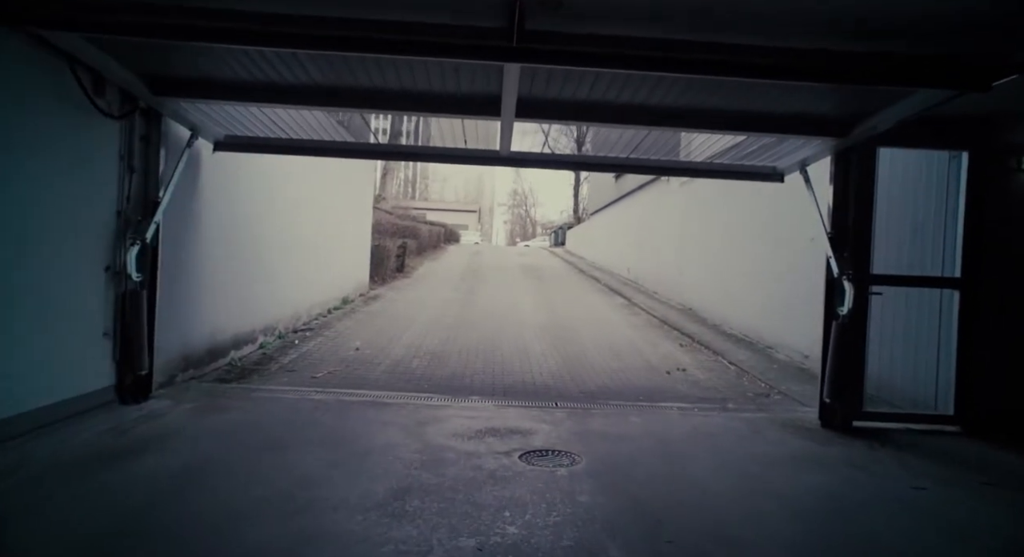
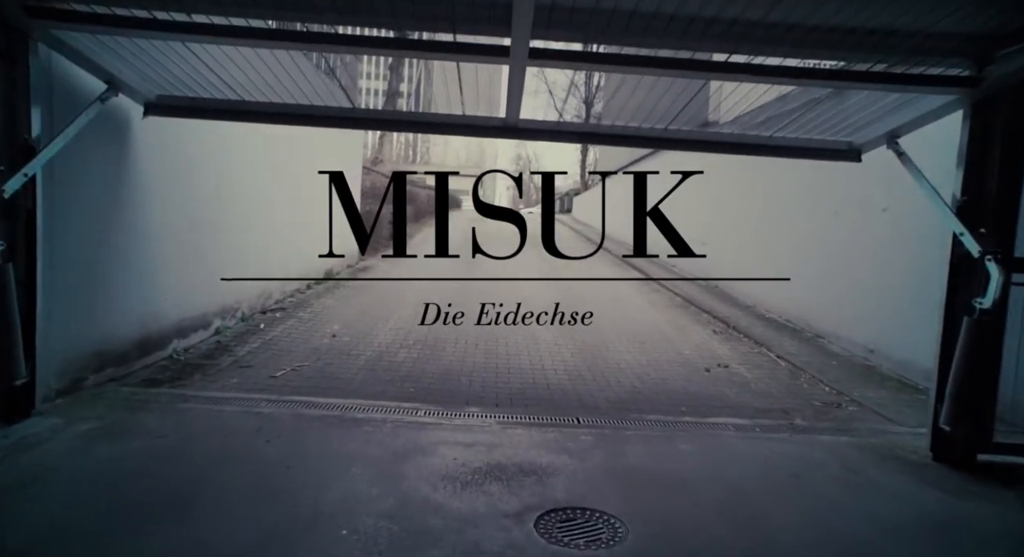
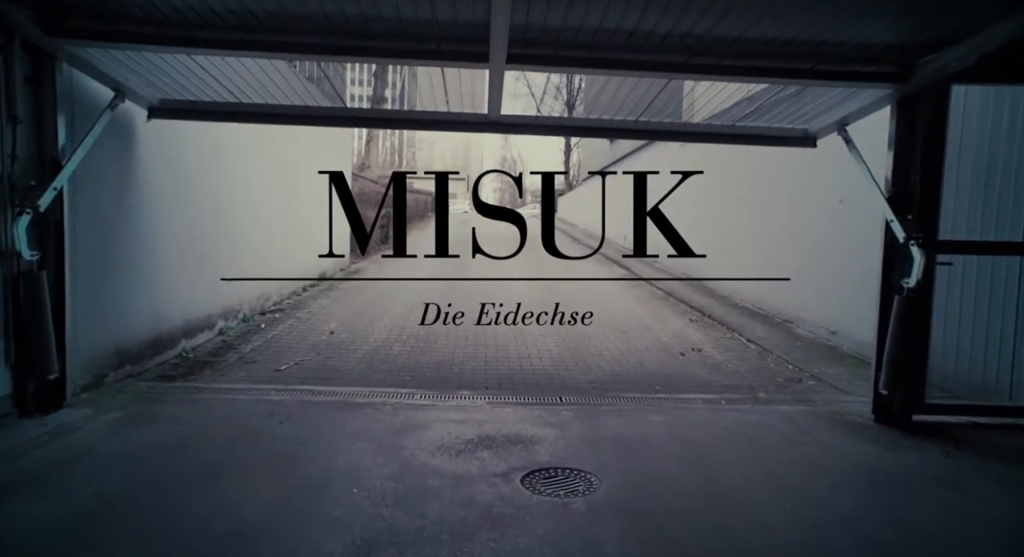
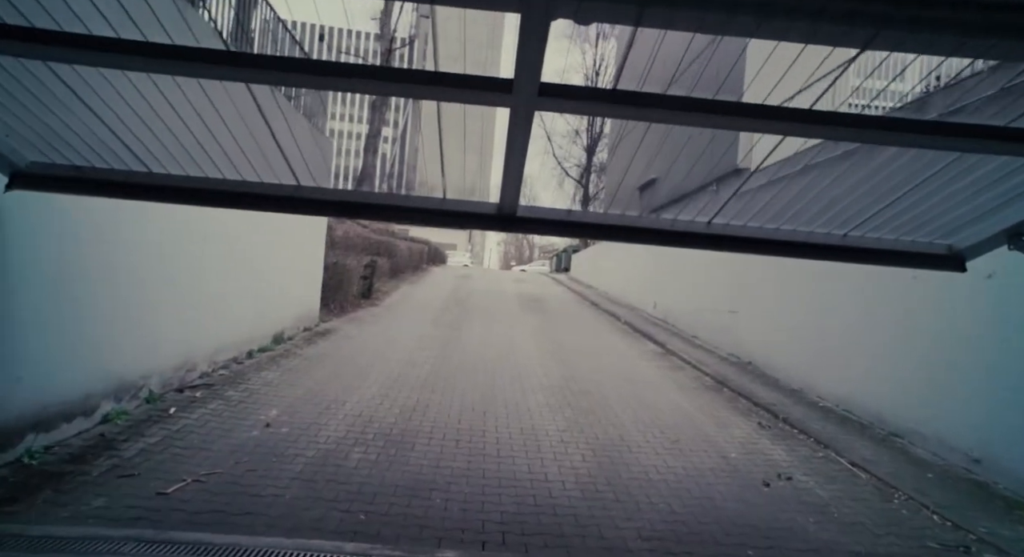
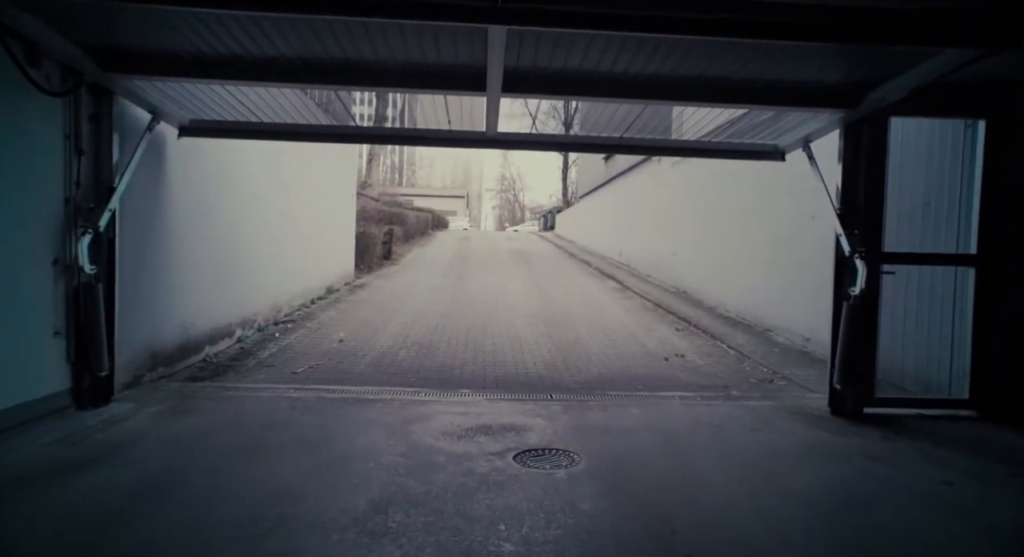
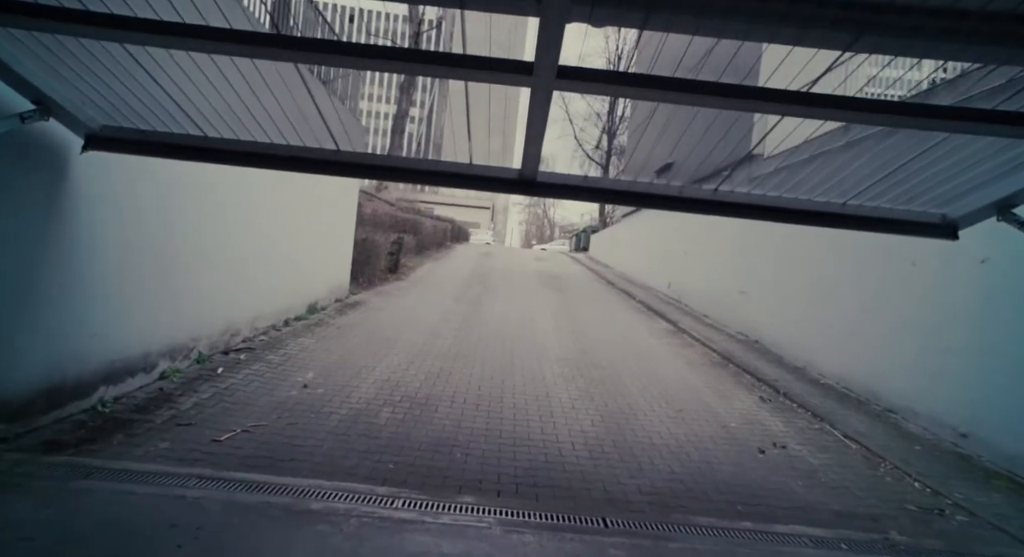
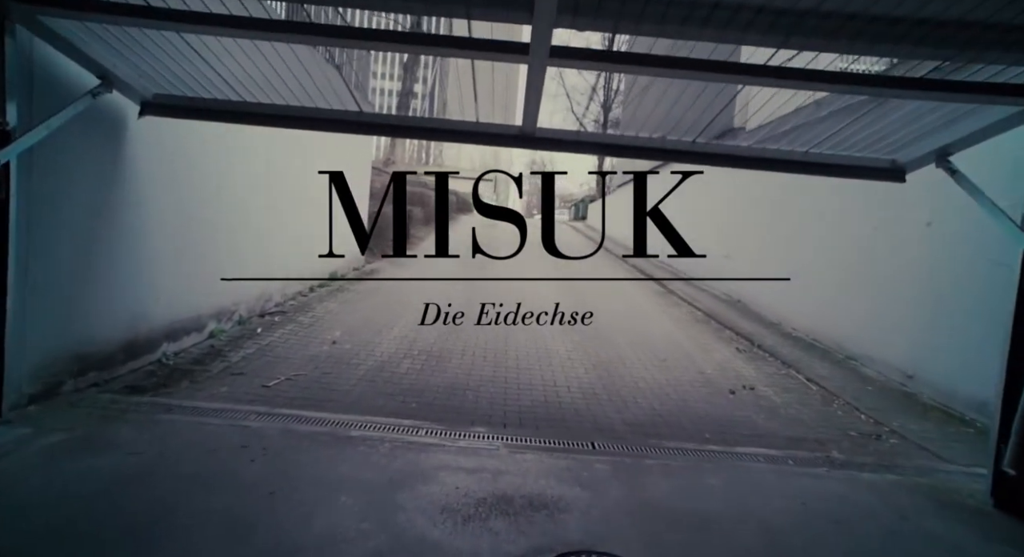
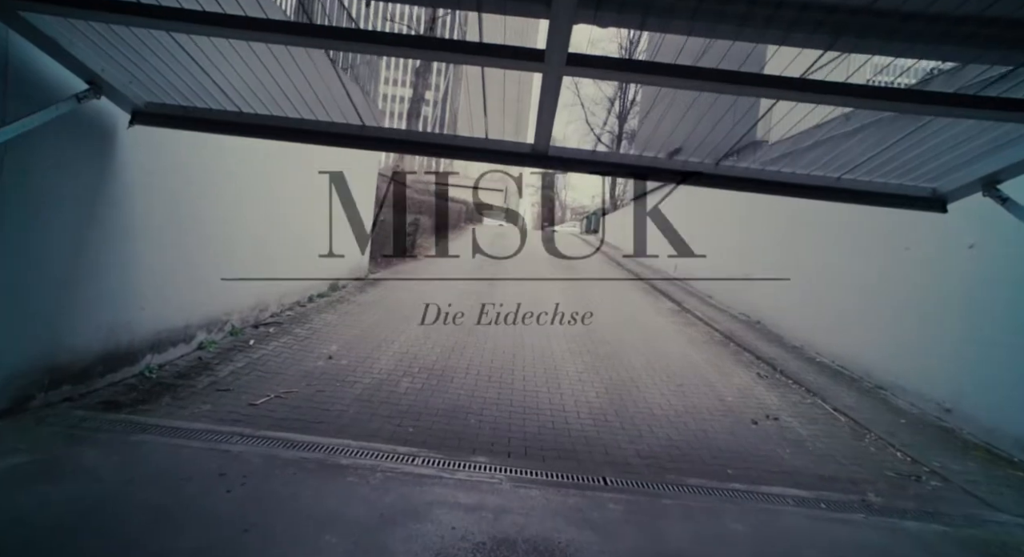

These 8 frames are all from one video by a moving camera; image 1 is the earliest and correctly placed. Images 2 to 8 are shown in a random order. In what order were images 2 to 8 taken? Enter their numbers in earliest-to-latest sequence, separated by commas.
5, 3, 2, 7, 8, 6, 4
